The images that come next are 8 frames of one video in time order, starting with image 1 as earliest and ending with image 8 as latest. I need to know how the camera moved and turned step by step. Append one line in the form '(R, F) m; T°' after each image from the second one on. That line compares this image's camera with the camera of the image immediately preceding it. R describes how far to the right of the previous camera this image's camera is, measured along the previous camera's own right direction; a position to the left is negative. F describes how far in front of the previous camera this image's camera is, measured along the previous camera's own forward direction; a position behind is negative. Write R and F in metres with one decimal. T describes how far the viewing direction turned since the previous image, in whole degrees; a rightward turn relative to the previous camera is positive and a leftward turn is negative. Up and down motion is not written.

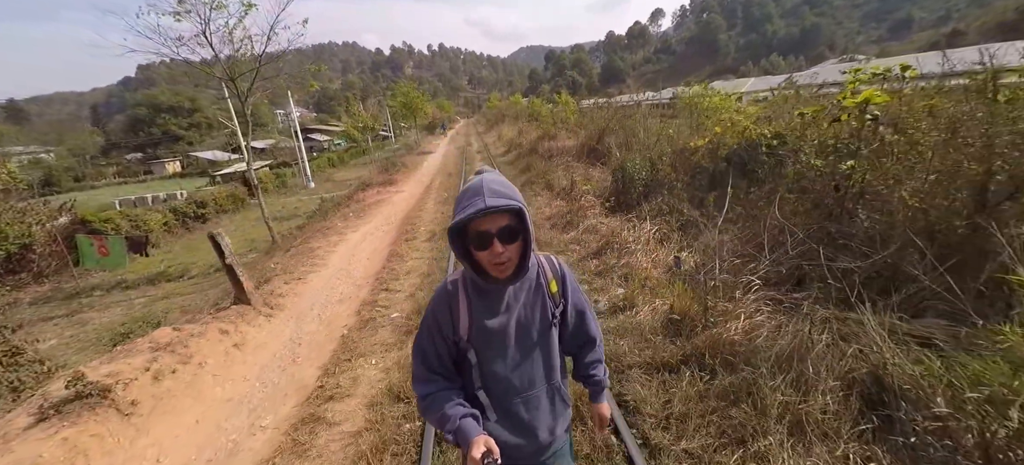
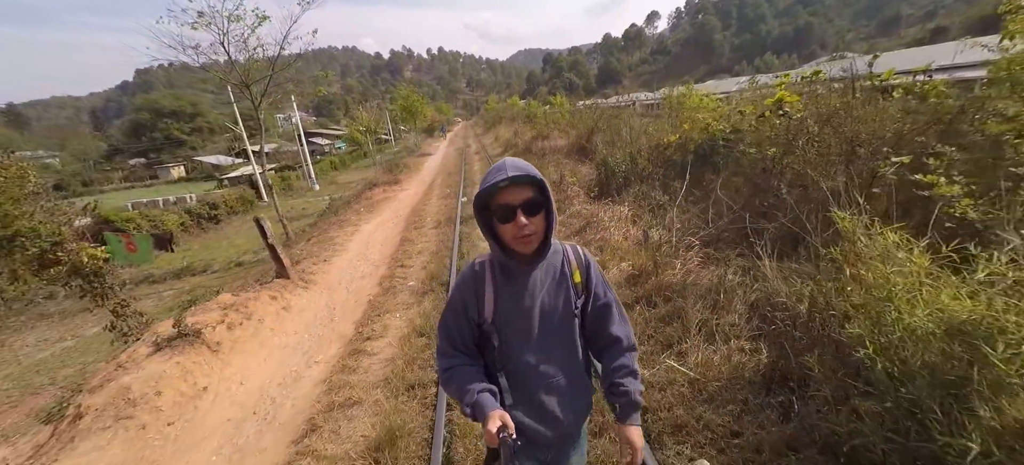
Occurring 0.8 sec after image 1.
(0.0, -1.0) m; 0°
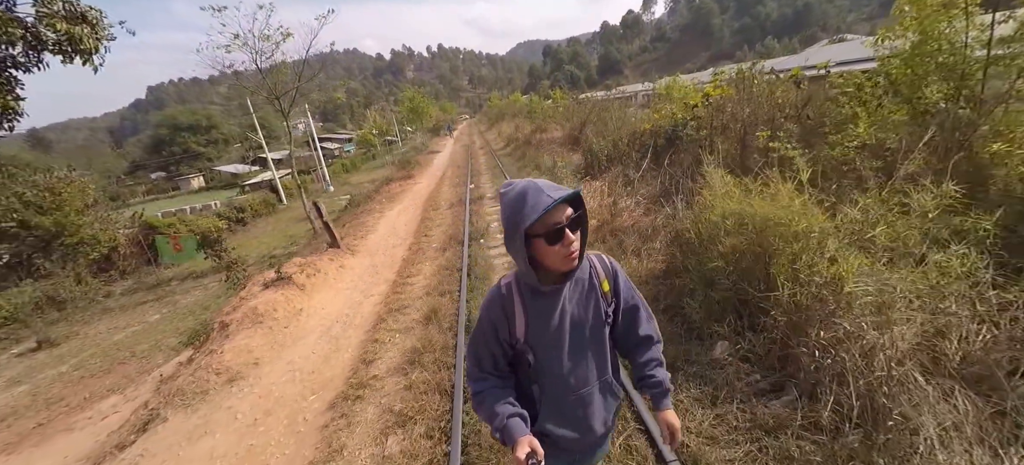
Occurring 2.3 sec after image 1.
(+0.2, -1.7) m; -1°
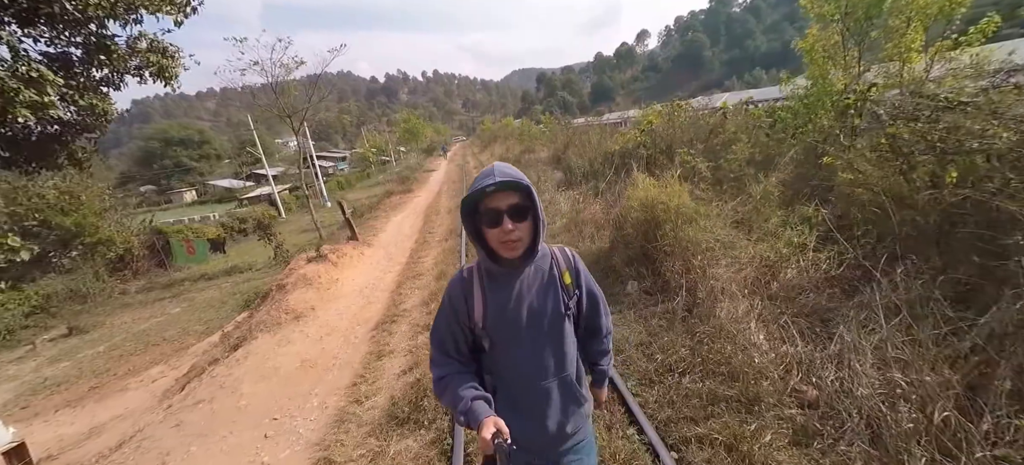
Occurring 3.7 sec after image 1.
(0.0, -1.7) m; +1°
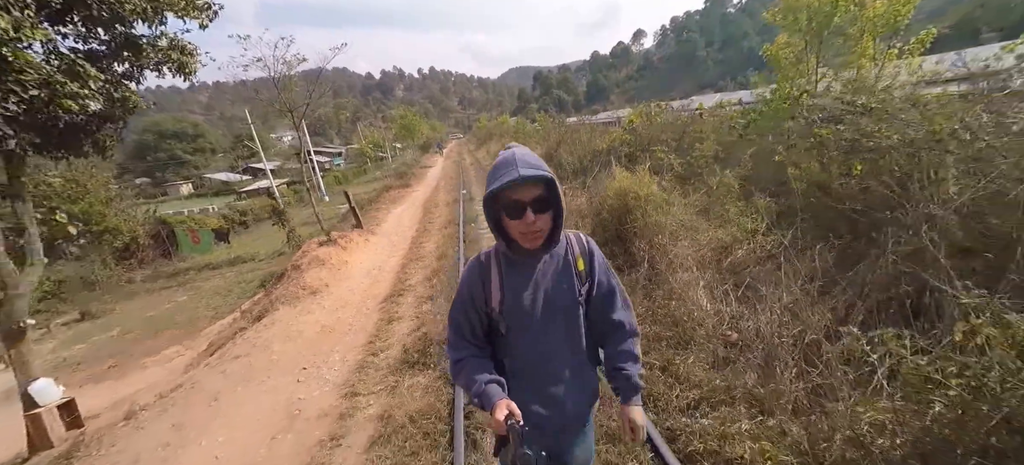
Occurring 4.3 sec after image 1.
(0.0, -0.8) m; +1°
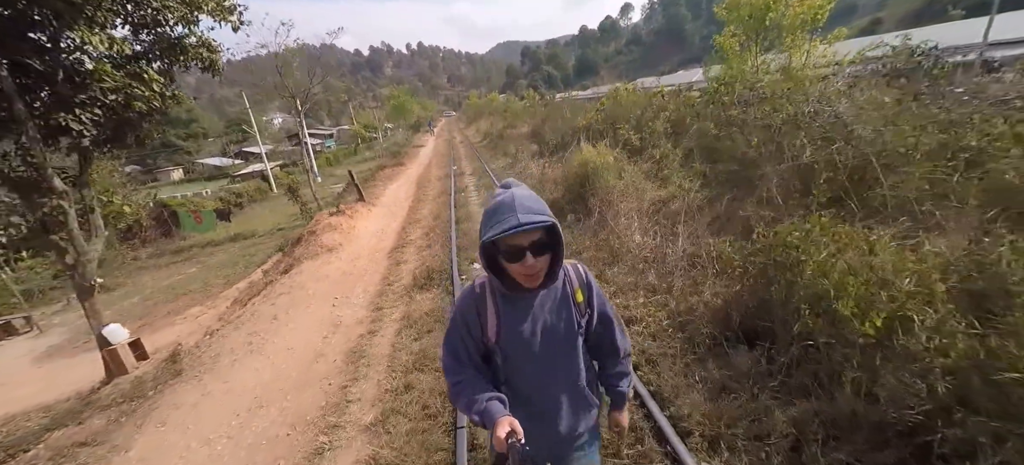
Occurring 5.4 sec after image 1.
(+0.1, -1.4) m; +1°
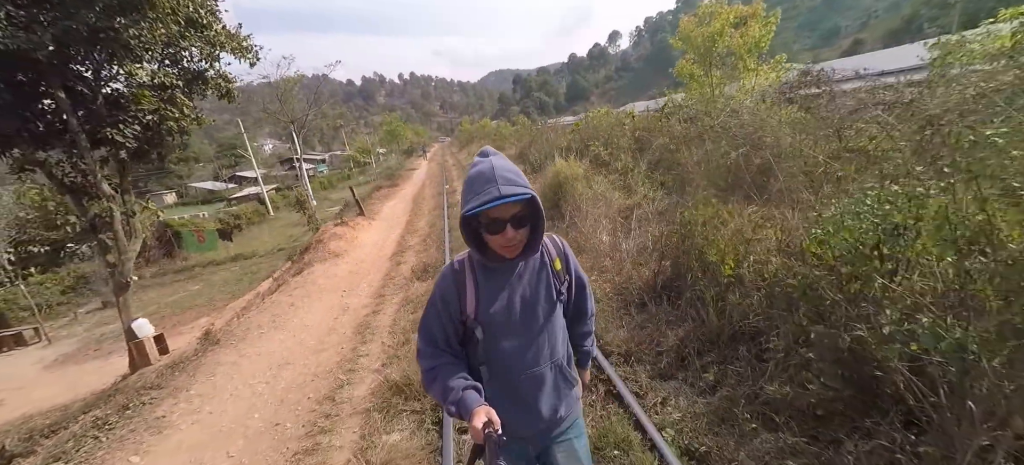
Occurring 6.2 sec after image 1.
(+0.2, -1.0) m; +1°
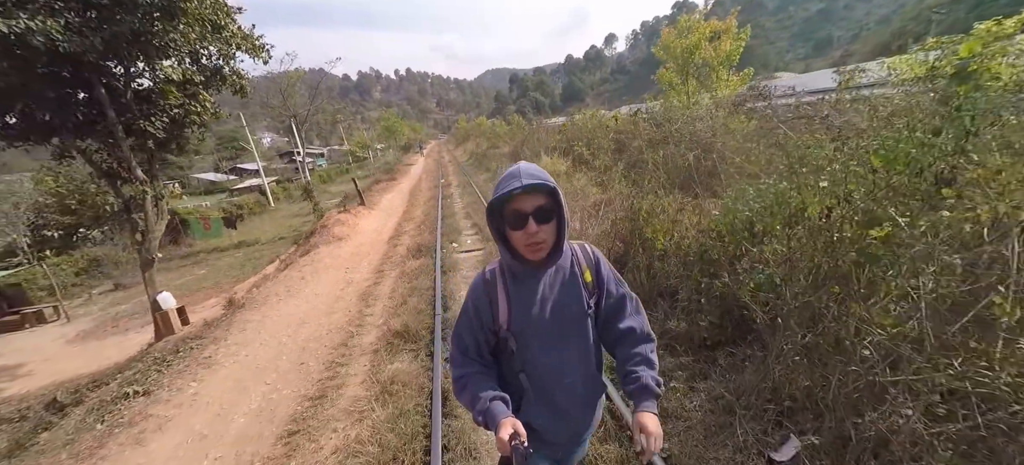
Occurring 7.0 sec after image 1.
(+0.2, -0.9) m; +1°
